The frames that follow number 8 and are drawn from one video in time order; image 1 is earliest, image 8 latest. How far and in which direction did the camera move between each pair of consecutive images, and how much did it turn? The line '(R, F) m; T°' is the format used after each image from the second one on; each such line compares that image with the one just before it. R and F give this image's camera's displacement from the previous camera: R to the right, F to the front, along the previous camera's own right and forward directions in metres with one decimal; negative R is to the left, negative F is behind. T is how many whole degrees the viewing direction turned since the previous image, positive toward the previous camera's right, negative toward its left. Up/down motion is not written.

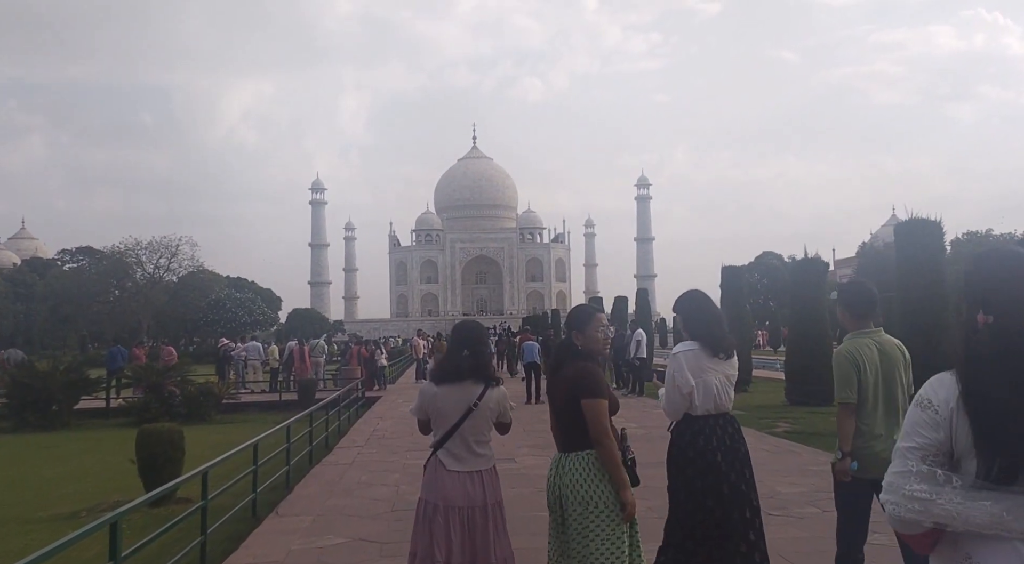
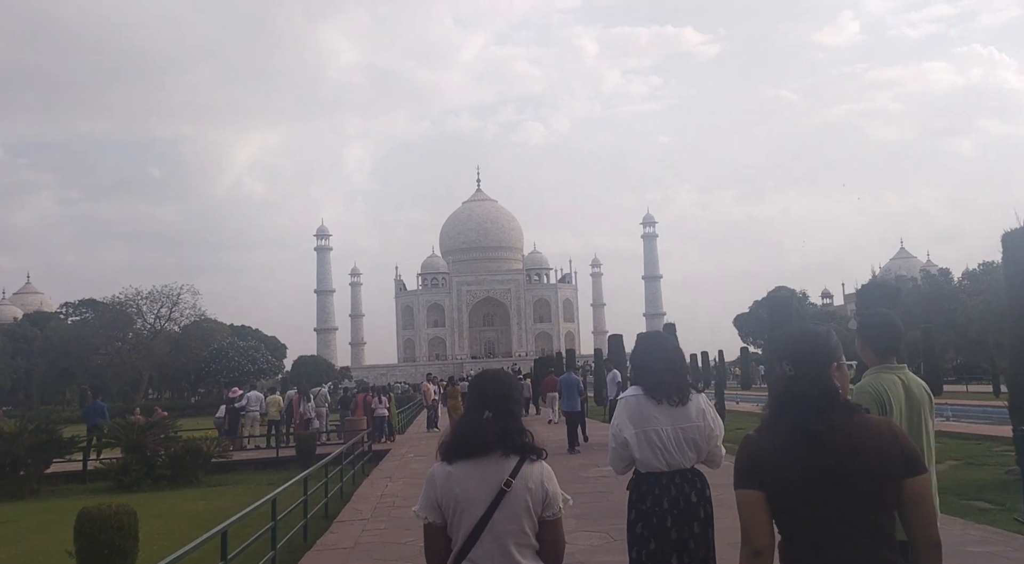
(-0.2, +1.4) m; 0°
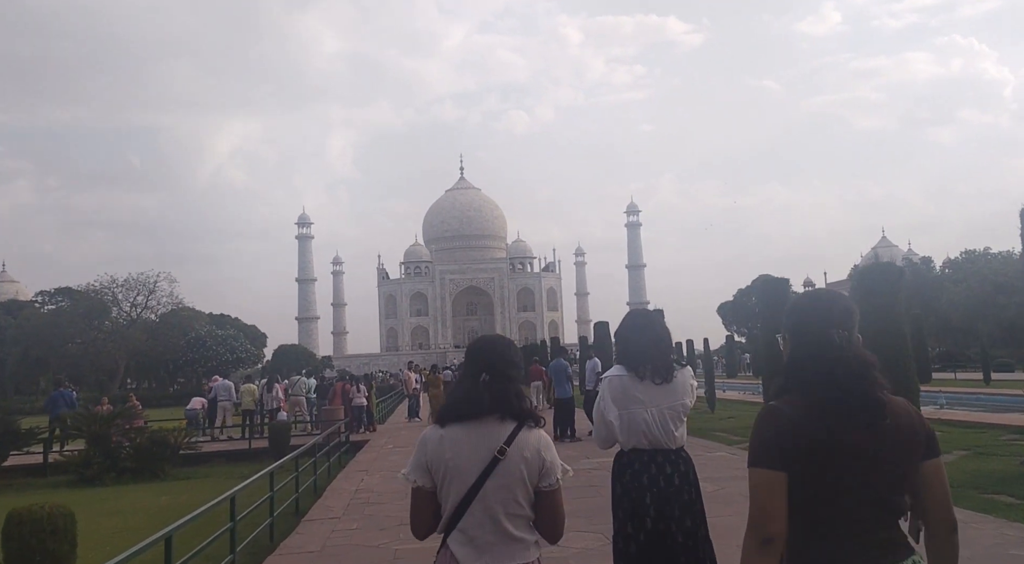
(0.0, +0.5) m; +1°
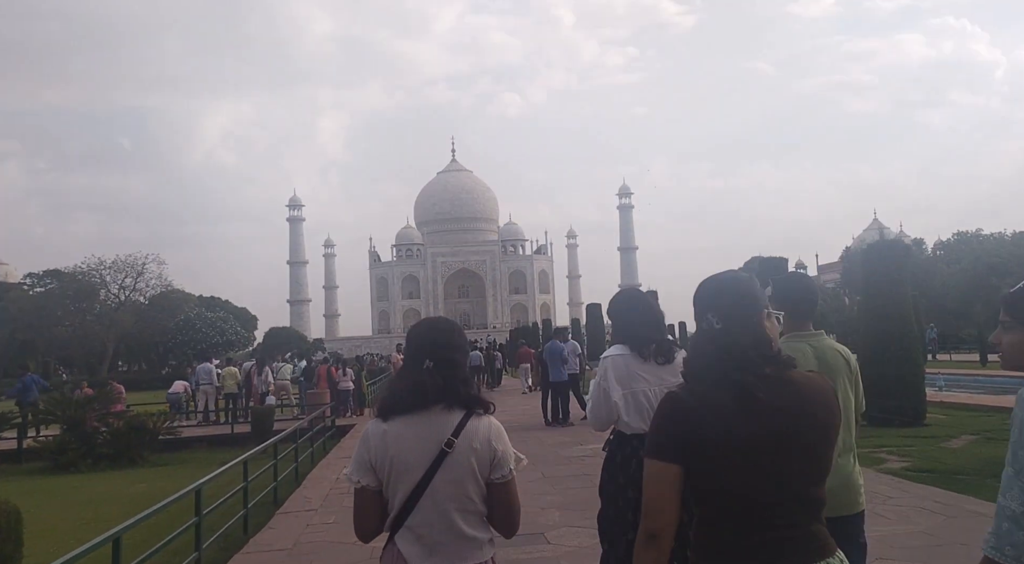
(0.0, +0.4) m; +1°
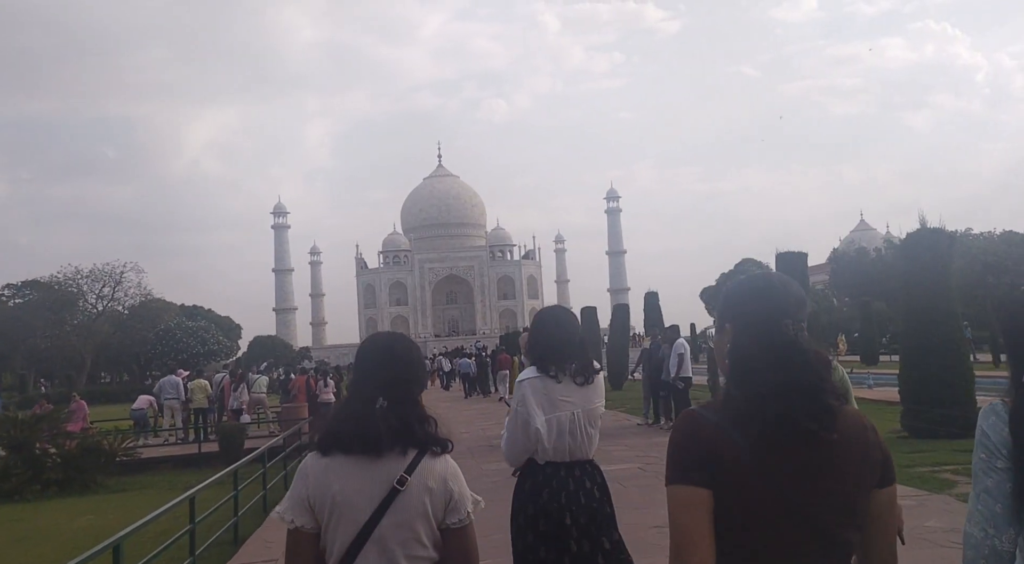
(-0.1, +1.0) m; +1°
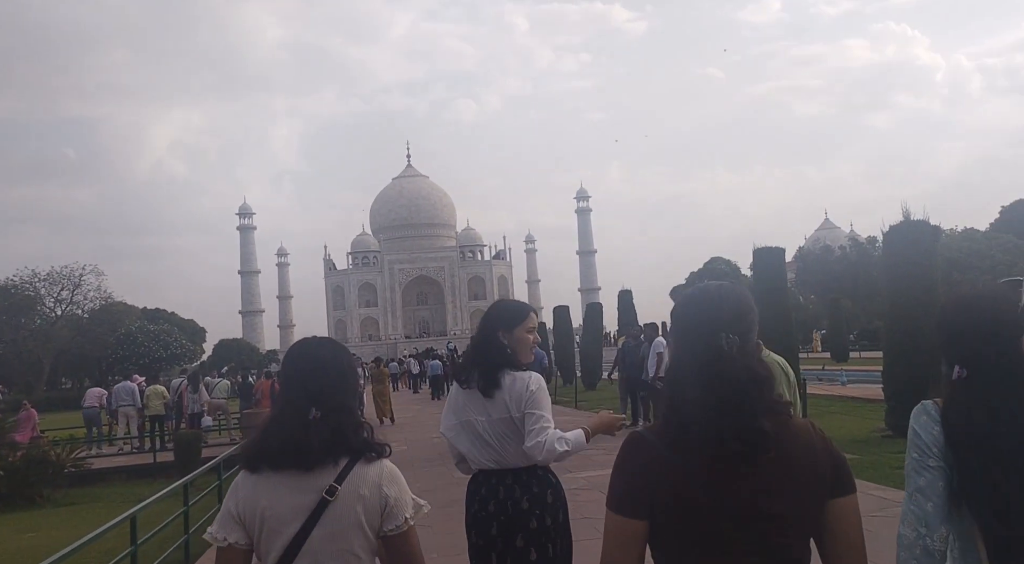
(0.0, +0.4) m; +2°
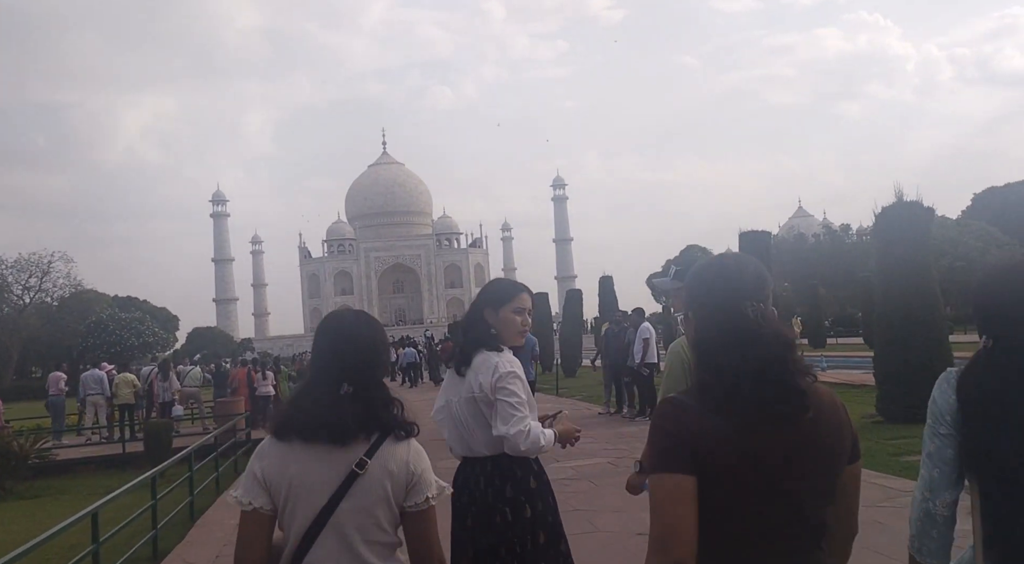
(-0.1, +0.3) m; +2°
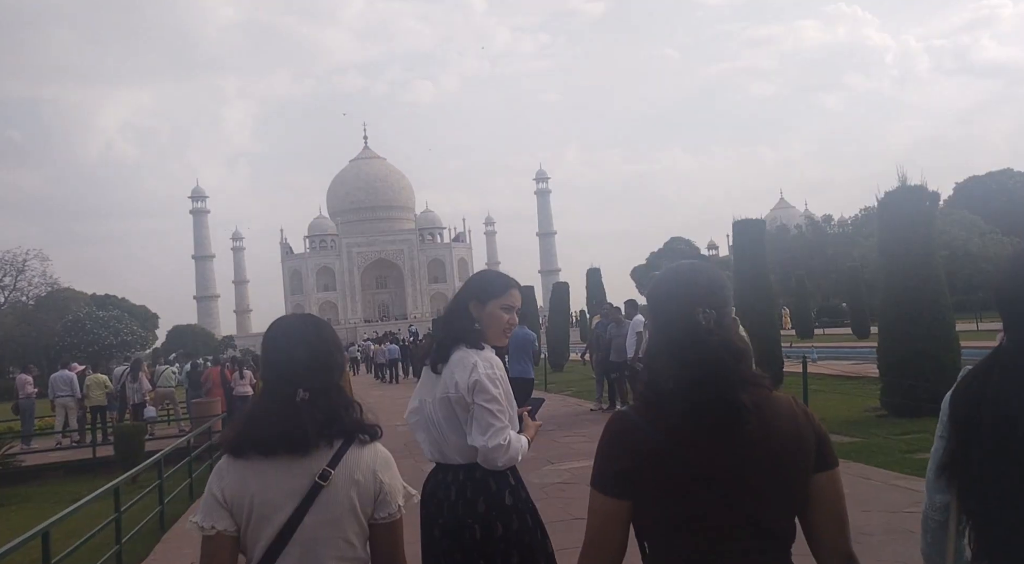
(0.0, +0.4) m; +1°
